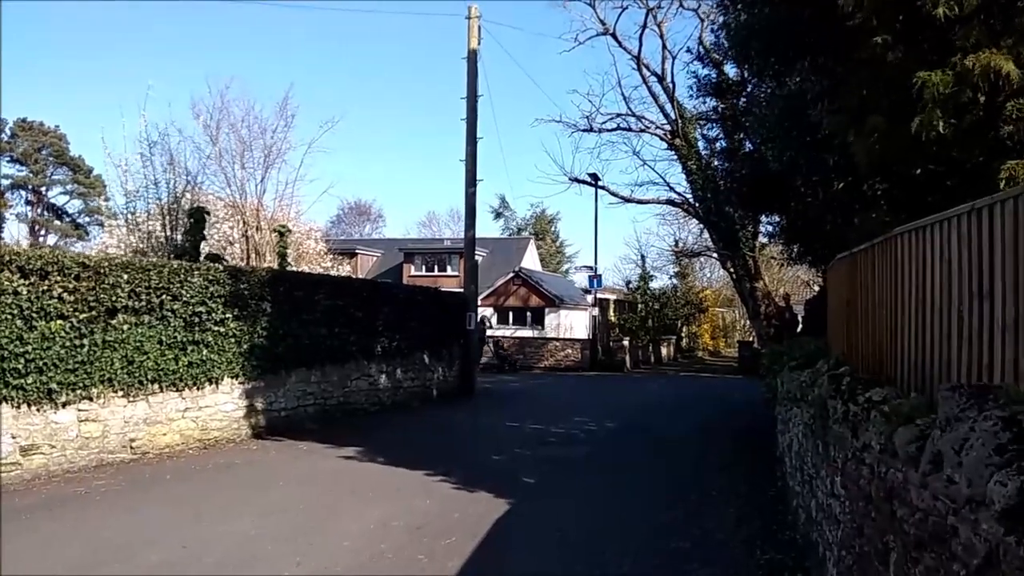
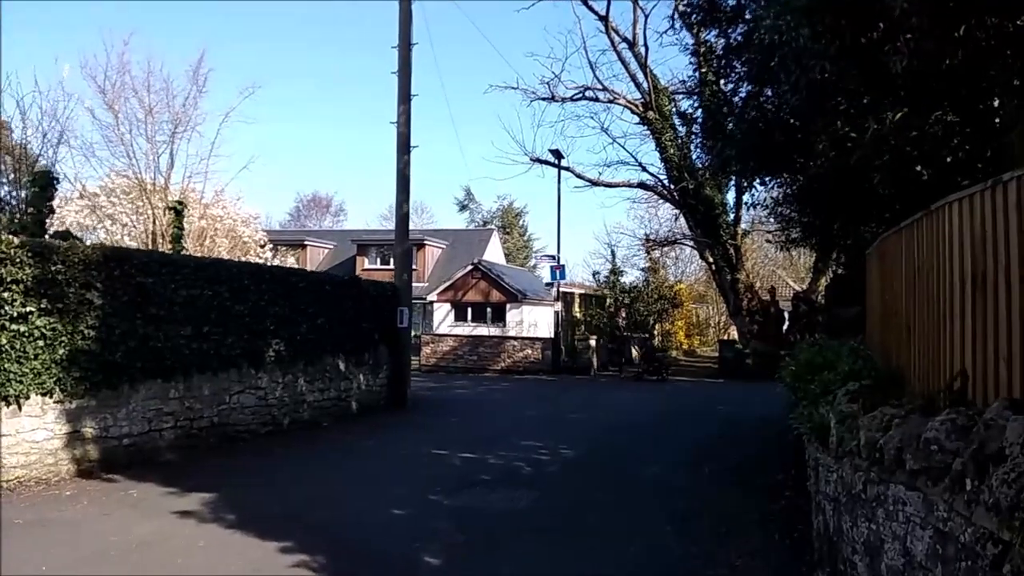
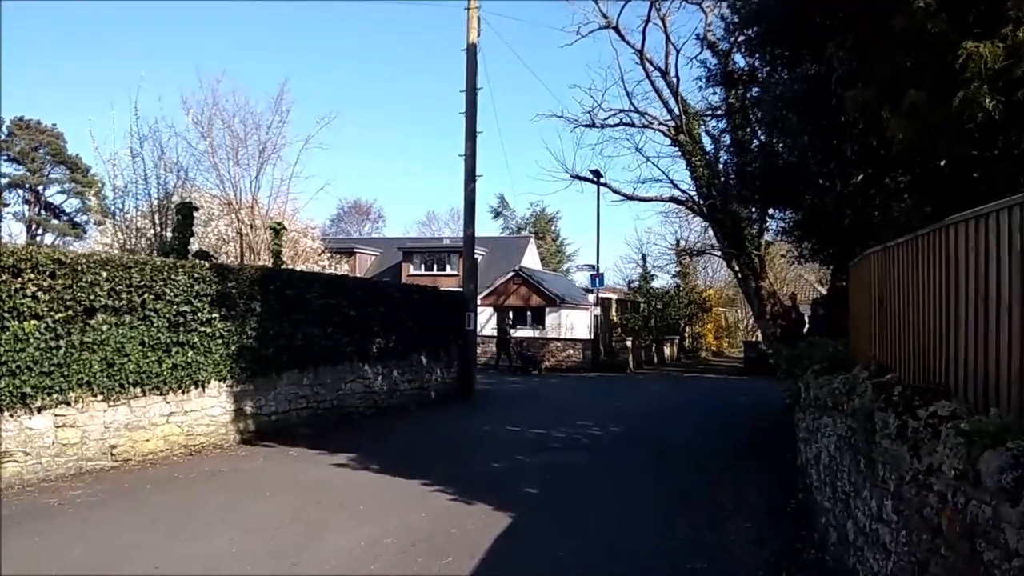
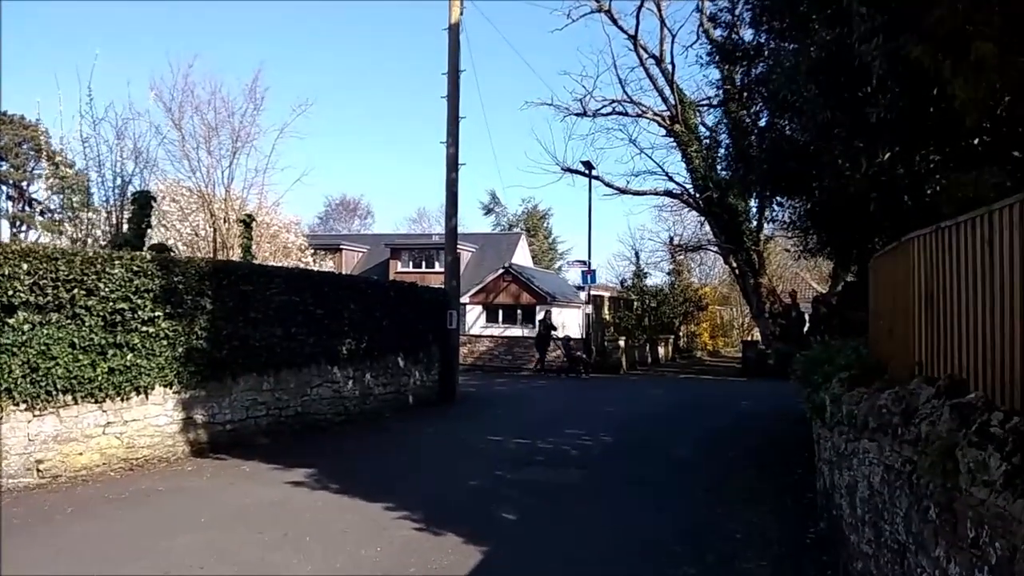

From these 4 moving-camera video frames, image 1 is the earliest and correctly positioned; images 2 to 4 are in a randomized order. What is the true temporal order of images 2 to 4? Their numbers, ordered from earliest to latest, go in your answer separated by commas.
3, 4, 2
